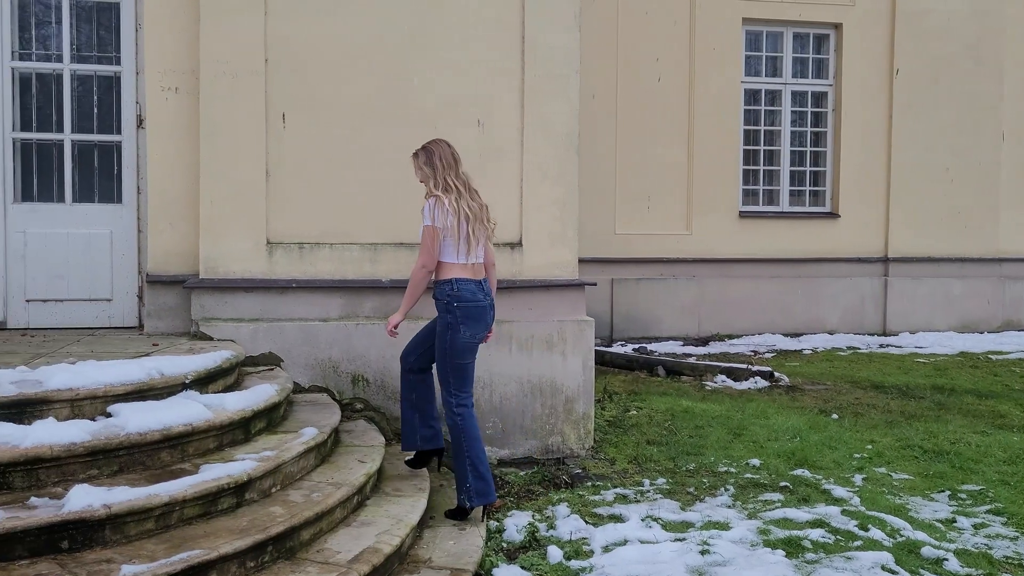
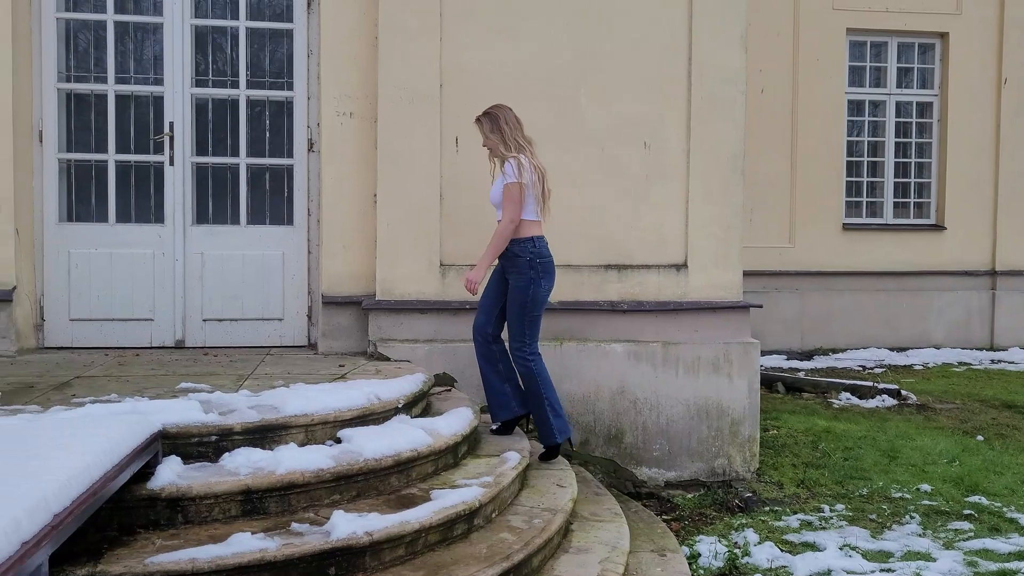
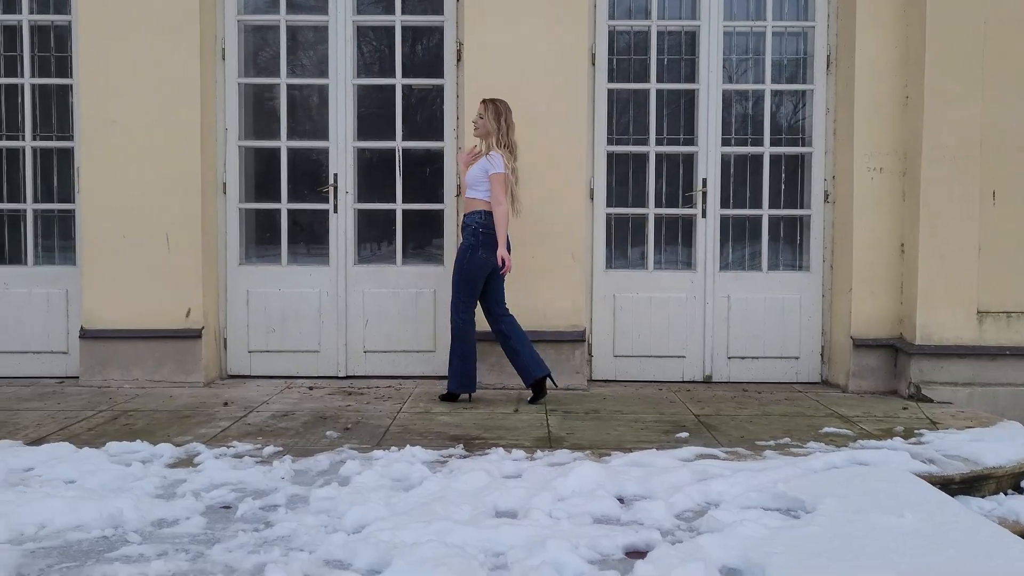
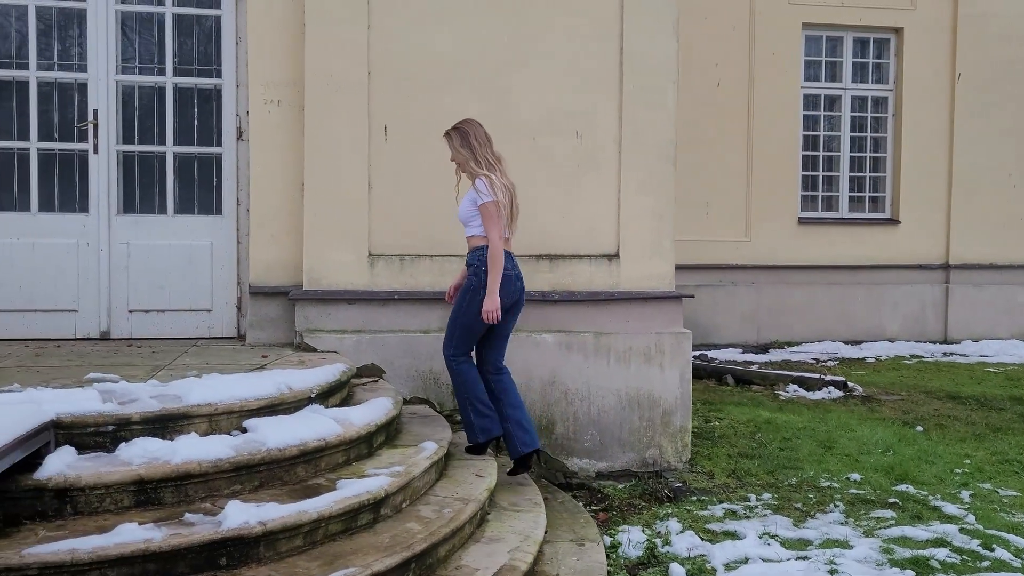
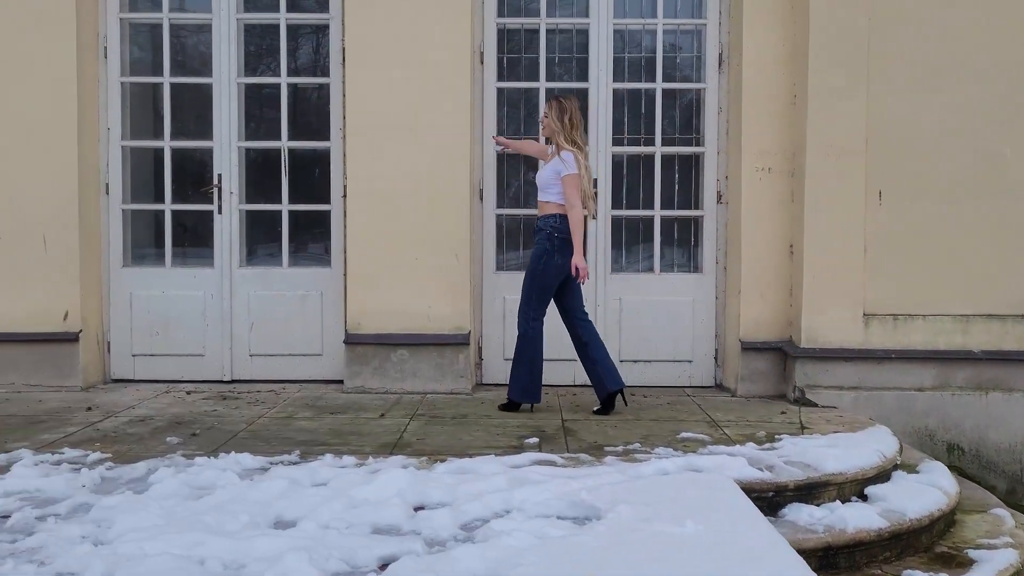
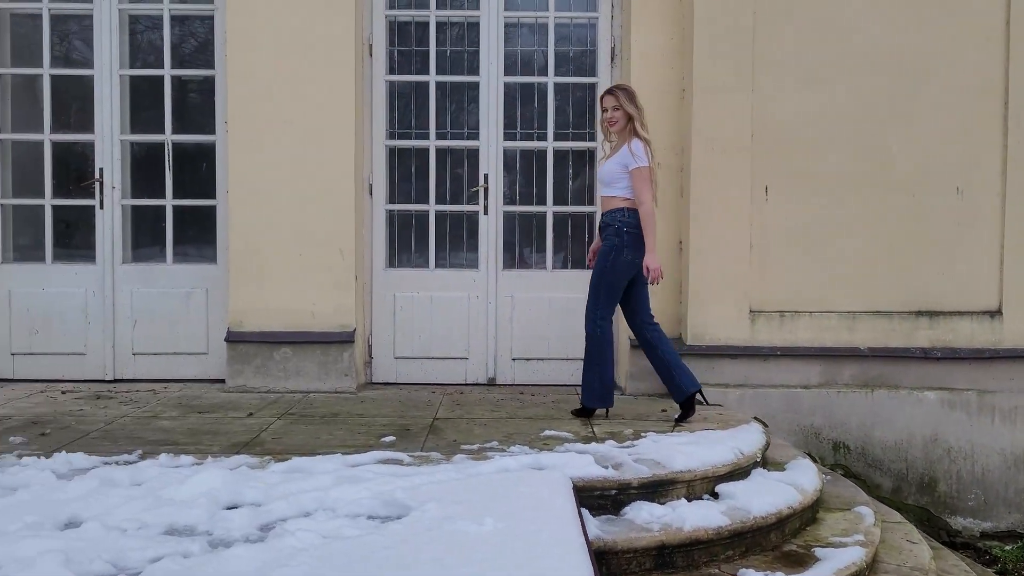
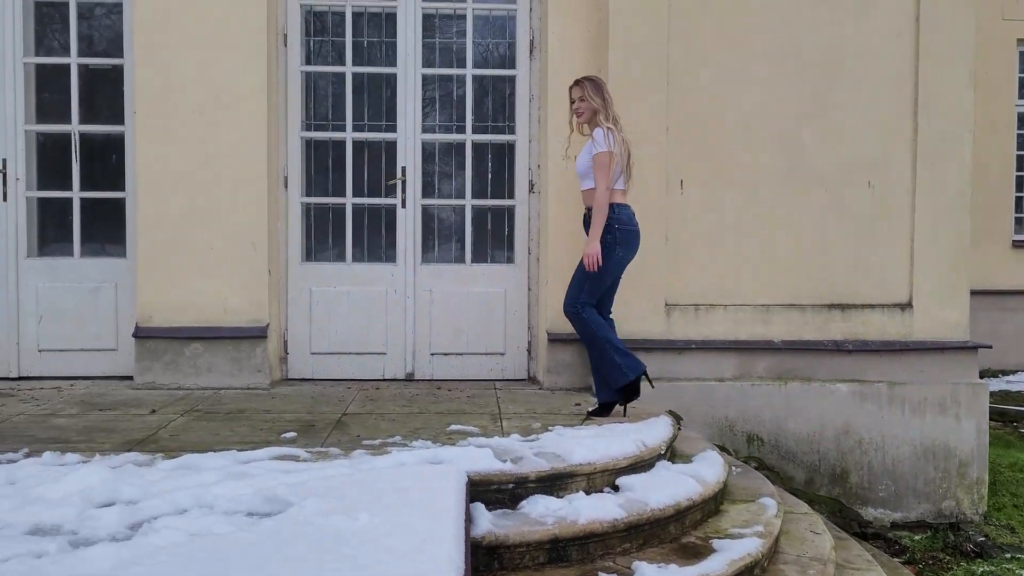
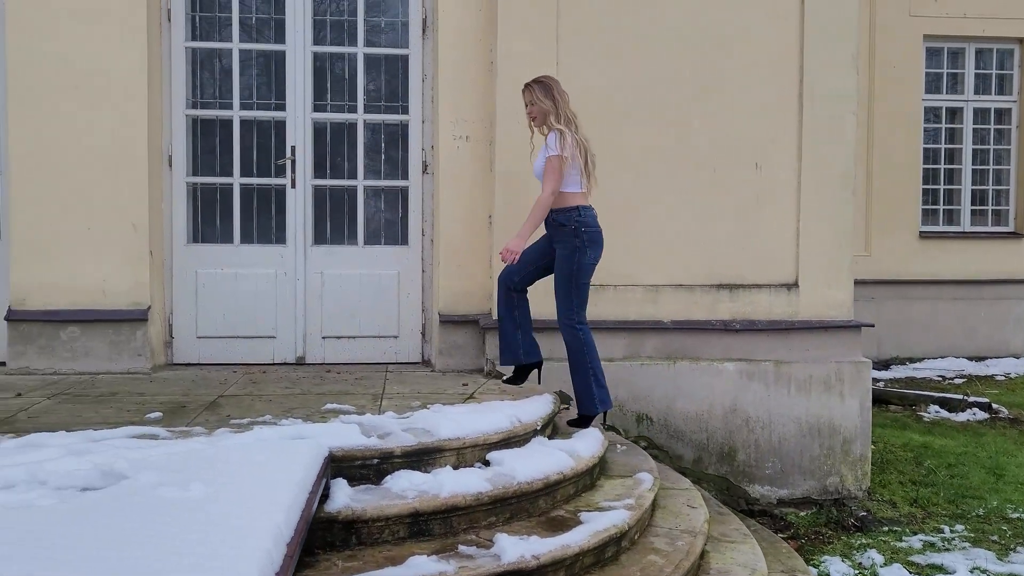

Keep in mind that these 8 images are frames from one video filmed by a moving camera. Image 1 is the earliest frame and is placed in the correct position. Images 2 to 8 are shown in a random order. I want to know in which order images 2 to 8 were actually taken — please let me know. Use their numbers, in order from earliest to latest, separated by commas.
4, 2, 8, 7, 6, 5, 3
